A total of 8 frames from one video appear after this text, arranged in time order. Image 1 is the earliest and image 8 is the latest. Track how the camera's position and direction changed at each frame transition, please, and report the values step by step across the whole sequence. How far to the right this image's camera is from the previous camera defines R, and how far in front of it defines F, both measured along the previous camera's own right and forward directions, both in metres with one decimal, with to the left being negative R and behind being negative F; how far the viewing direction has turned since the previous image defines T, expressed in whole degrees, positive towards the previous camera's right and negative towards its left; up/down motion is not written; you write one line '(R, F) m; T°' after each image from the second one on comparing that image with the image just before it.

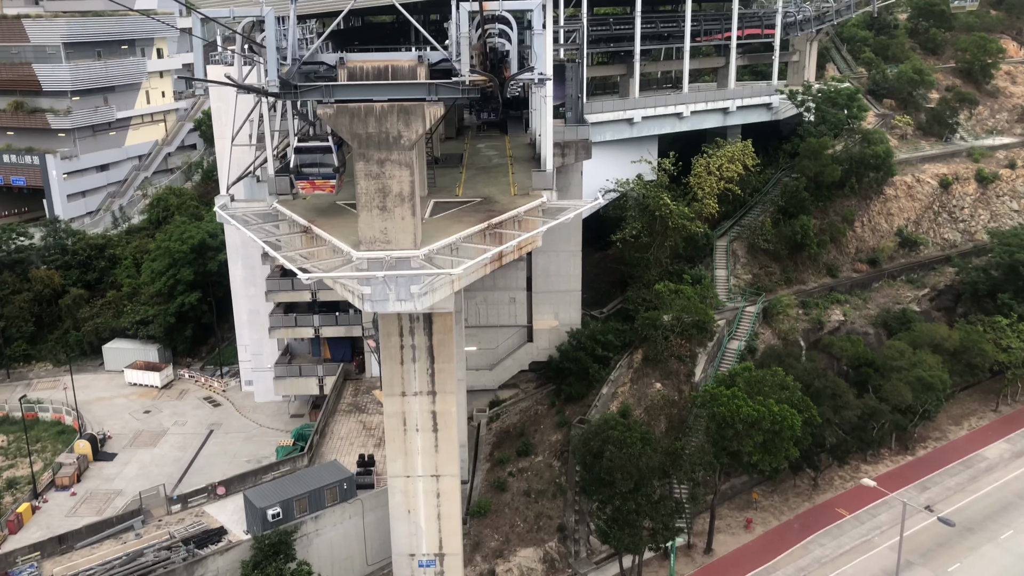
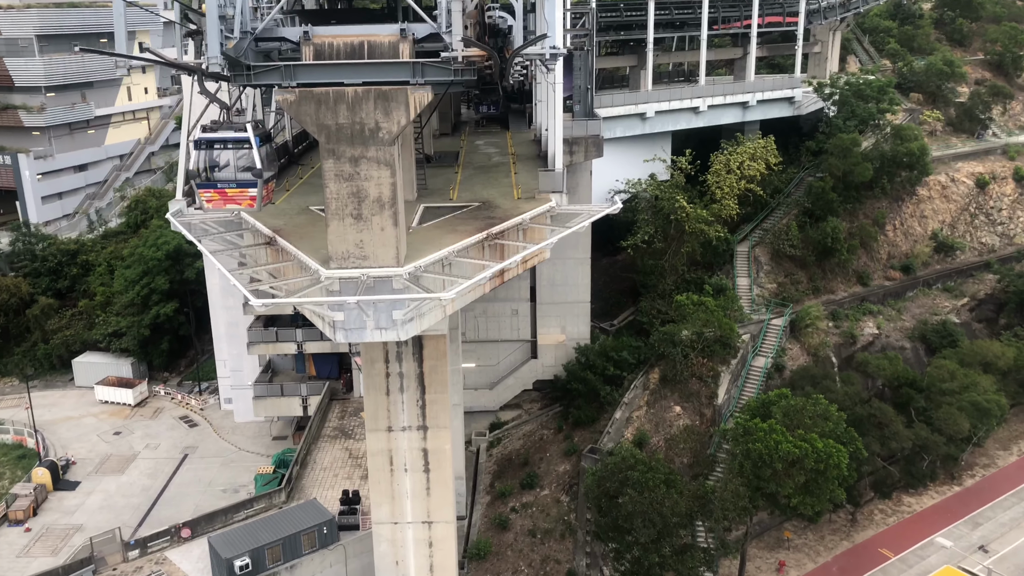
(-0.1, +3.8) m; 0°
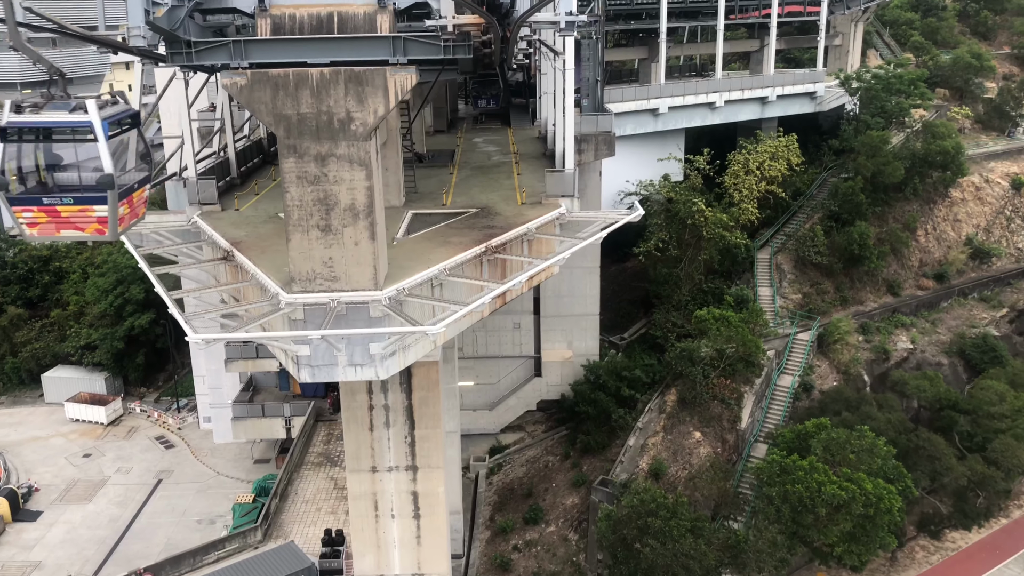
(-0.1, +3.2) m; 0°
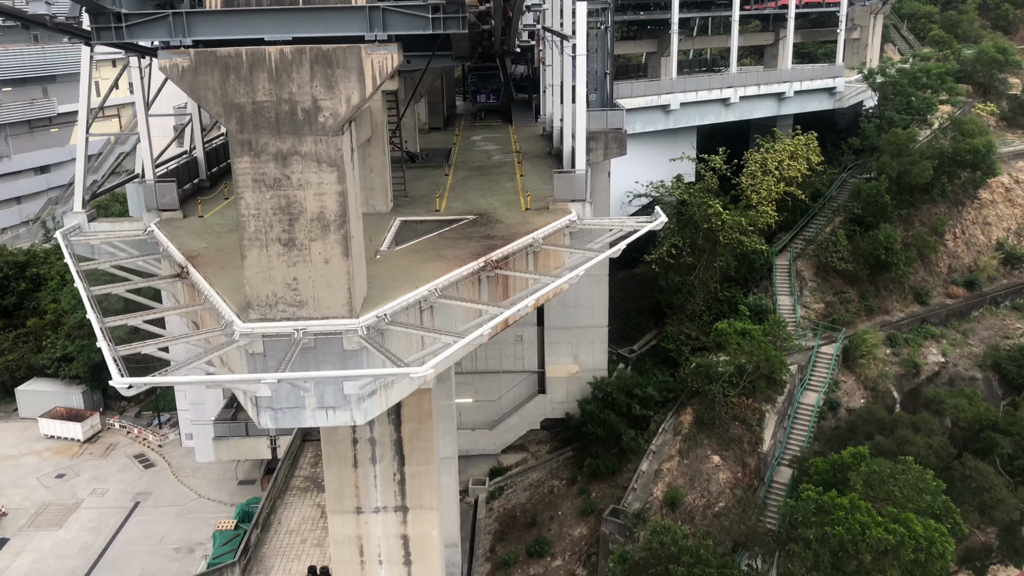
(-0.1, +2.5) m; 0°
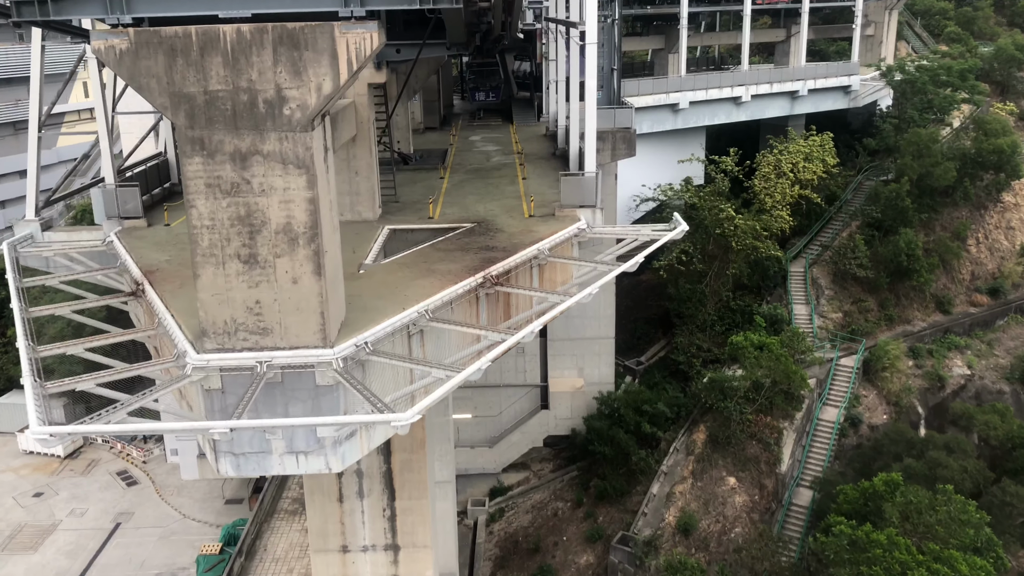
(0.0, +1.8) m; 0°
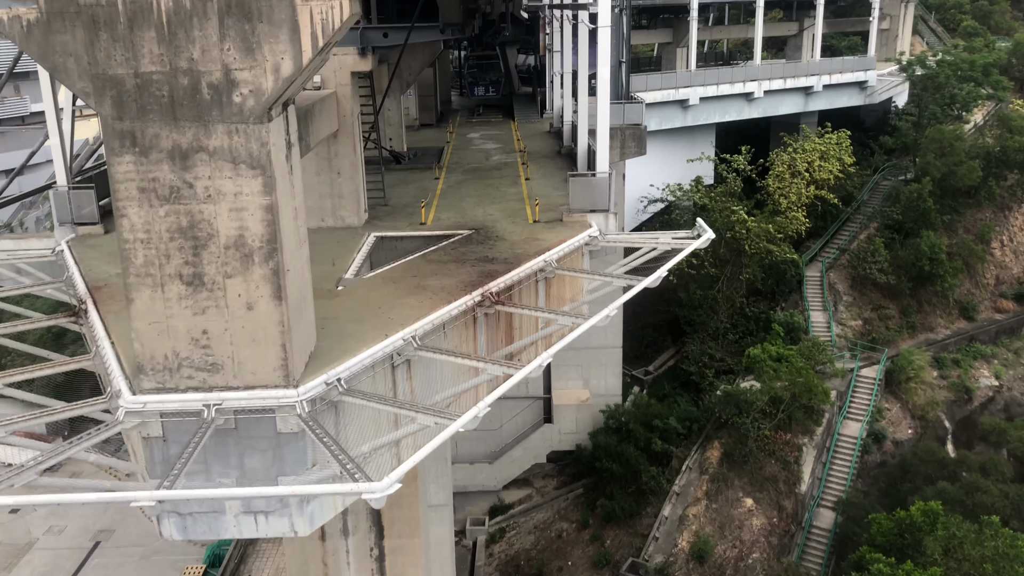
(0.0, +1.7) m; 0°
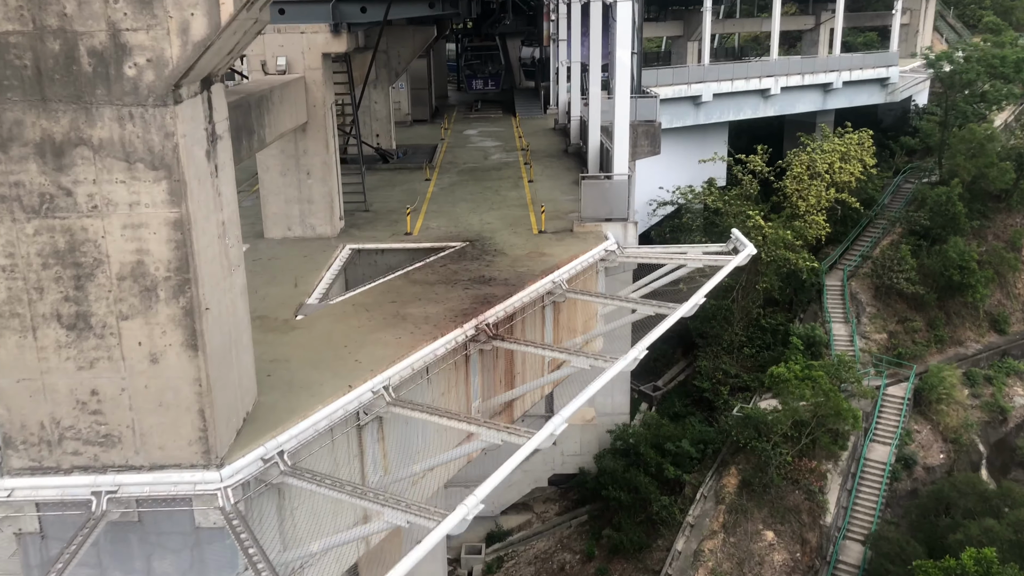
(0.0, +2.1) m; 0°
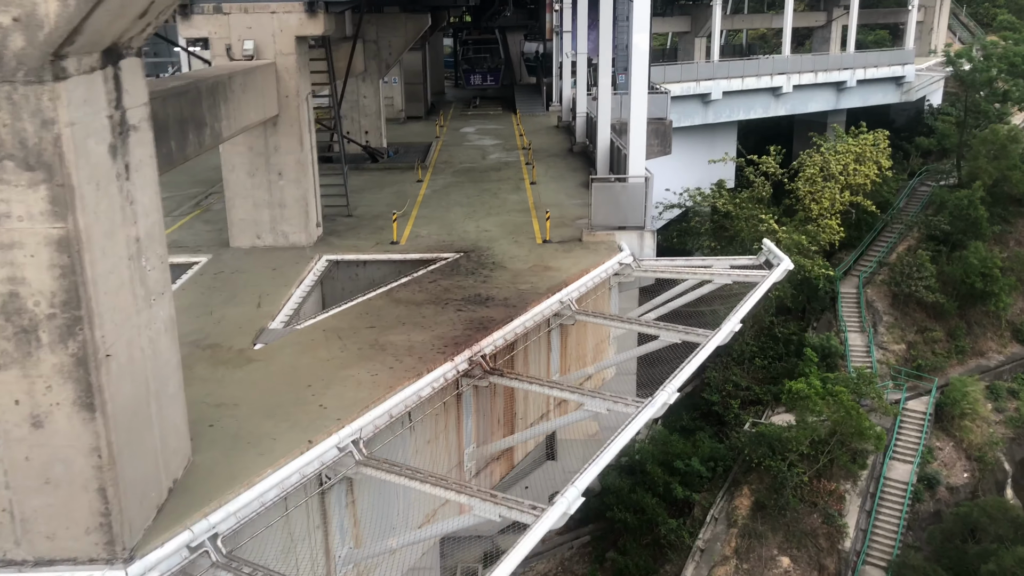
(0.0, +1.4) m; 0°
